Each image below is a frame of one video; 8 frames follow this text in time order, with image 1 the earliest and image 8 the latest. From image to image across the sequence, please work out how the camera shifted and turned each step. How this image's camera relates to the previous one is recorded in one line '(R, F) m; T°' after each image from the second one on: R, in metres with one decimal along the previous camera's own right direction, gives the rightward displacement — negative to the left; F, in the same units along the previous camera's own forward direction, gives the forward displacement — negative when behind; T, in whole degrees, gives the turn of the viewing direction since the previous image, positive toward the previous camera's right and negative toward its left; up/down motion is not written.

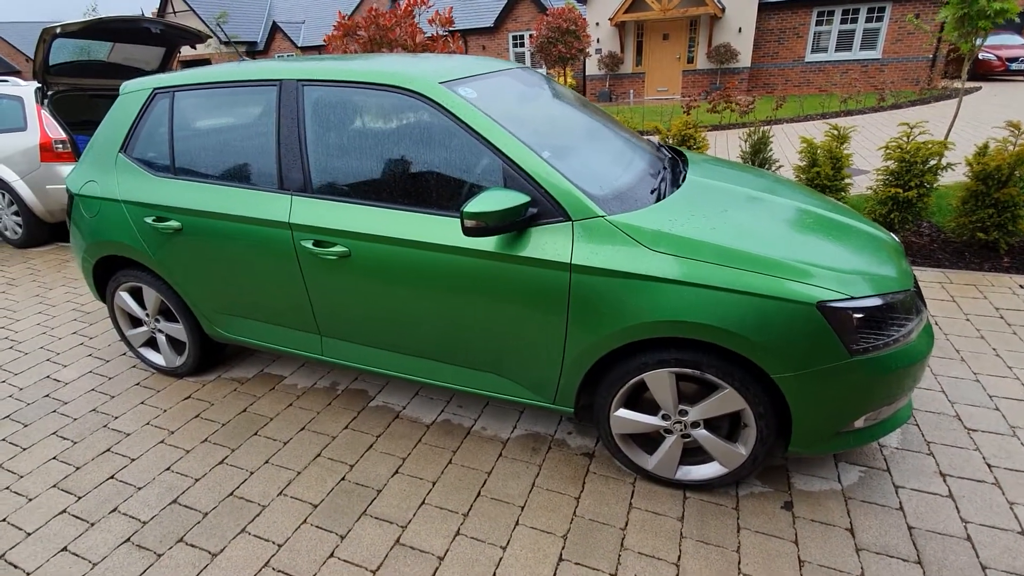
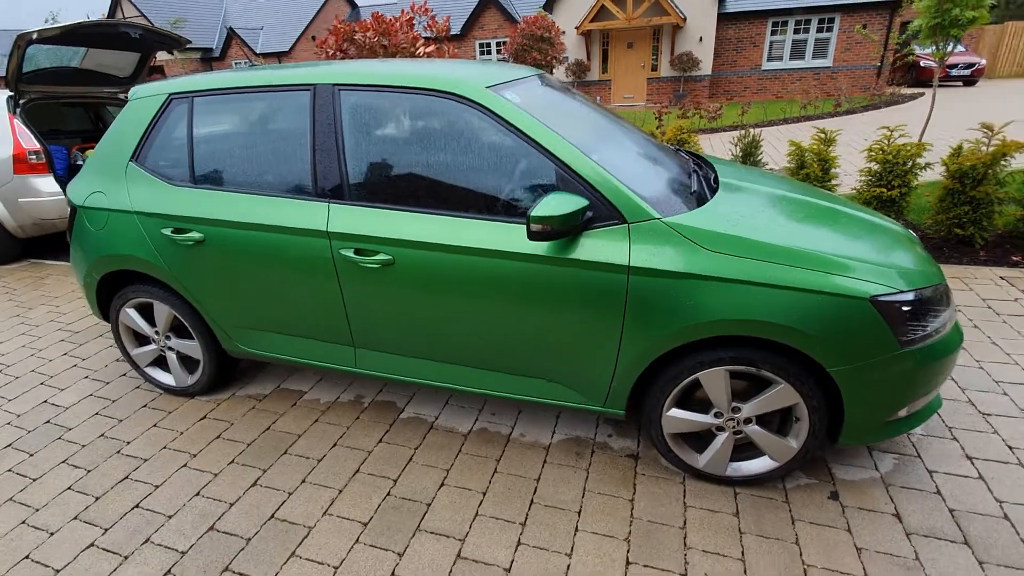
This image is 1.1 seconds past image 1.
(-0.4, 0.0) m; +4°
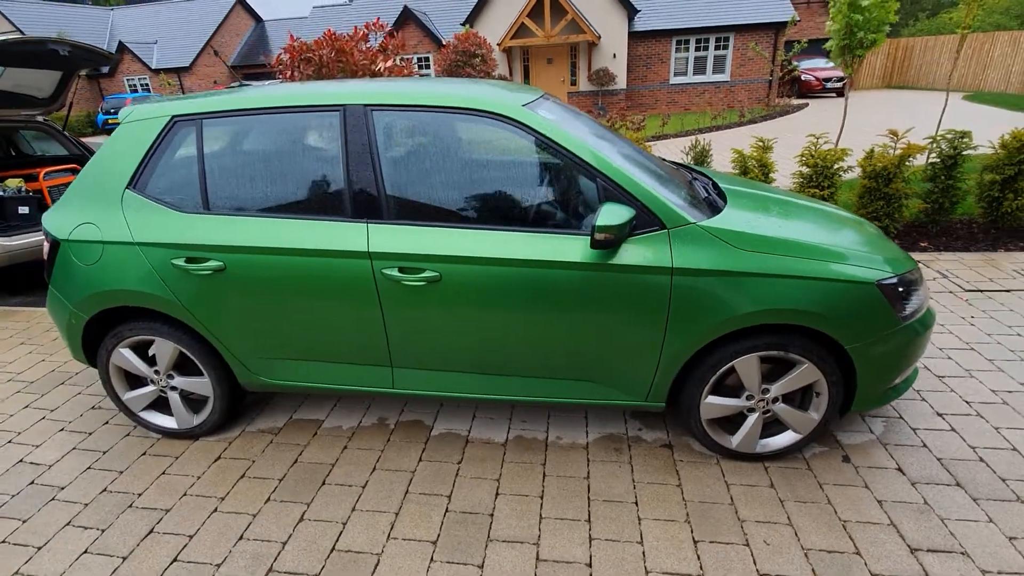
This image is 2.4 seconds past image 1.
(-0.6, 0.0) m; +9°
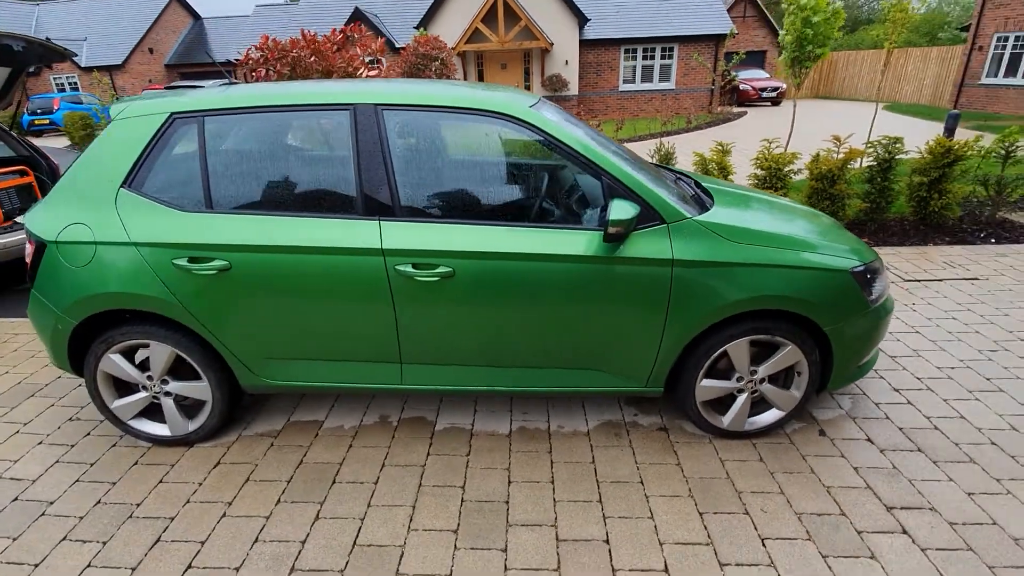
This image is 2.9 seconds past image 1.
(-0.3, -0.1) m; +6°
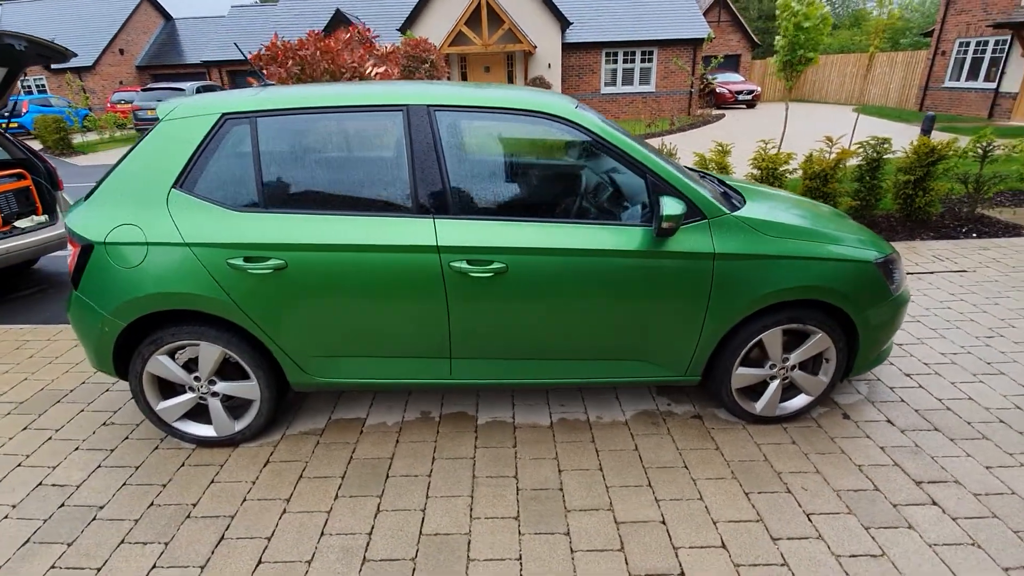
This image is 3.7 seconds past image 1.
(-0.4, -0.1) m; +3°
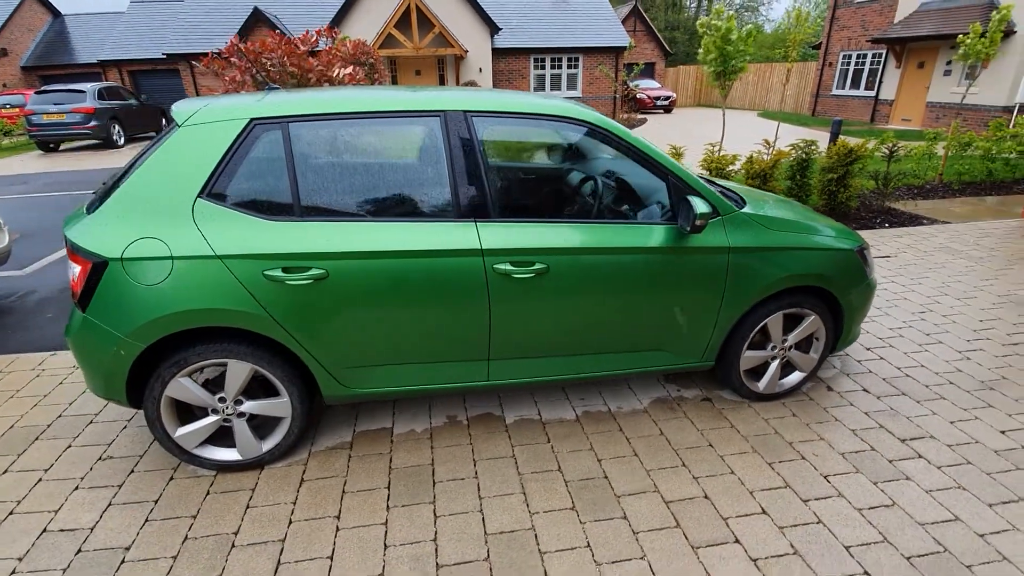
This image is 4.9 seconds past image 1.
(-0.6, 0.0) m; +8°
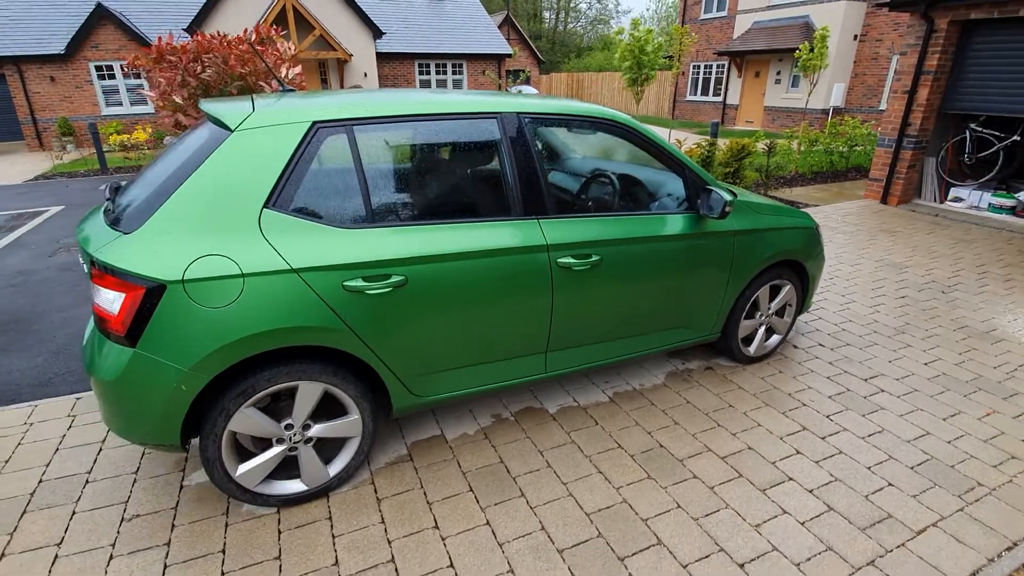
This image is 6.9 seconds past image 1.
(-0.9, 0.0) m; +13°
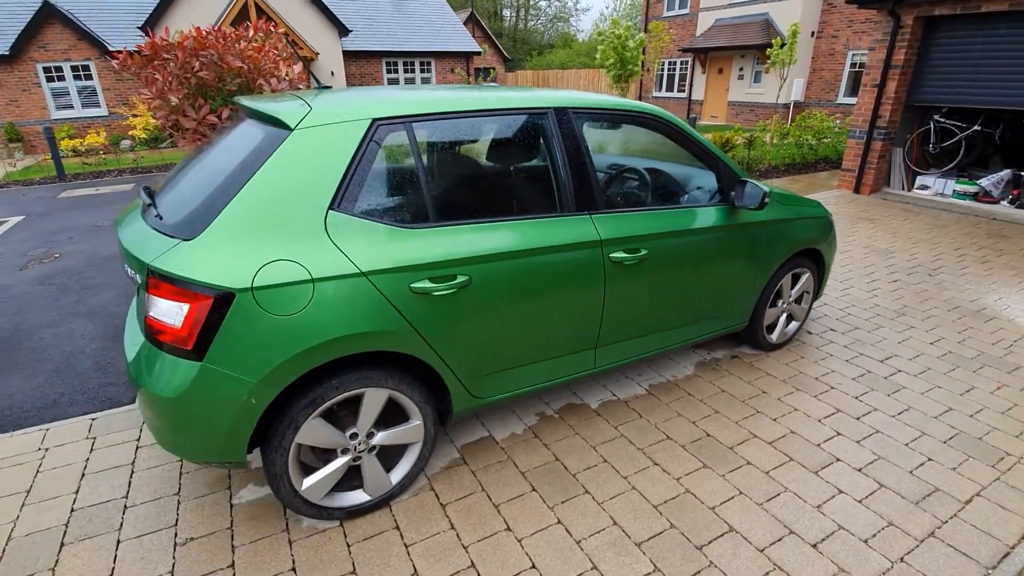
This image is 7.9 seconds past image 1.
(-0.4, 0.0) m; +4°
